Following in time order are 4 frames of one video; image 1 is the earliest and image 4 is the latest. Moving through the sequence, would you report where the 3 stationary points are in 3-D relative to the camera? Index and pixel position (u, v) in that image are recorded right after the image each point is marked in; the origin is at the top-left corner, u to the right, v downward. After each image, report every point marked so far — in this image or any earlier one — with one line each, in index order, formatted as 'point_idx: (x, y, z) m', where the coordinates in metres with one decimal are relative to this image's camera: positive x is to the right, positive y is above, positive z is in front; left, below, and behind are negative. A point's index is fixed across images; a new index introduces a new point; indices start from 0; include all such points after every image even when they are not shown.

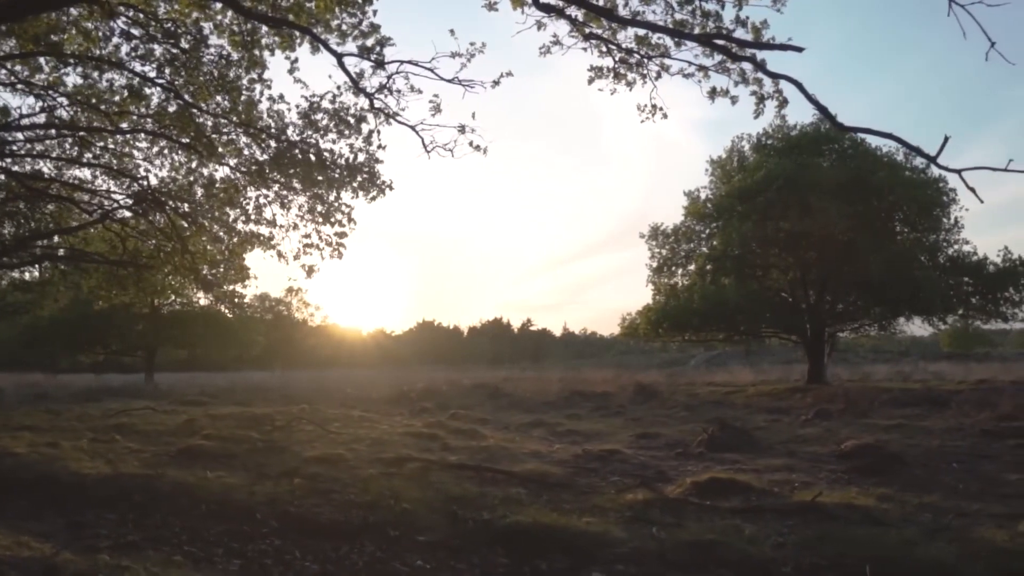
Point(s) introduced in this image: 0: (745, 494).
0: (+2.5, -2.2, +10.5) m
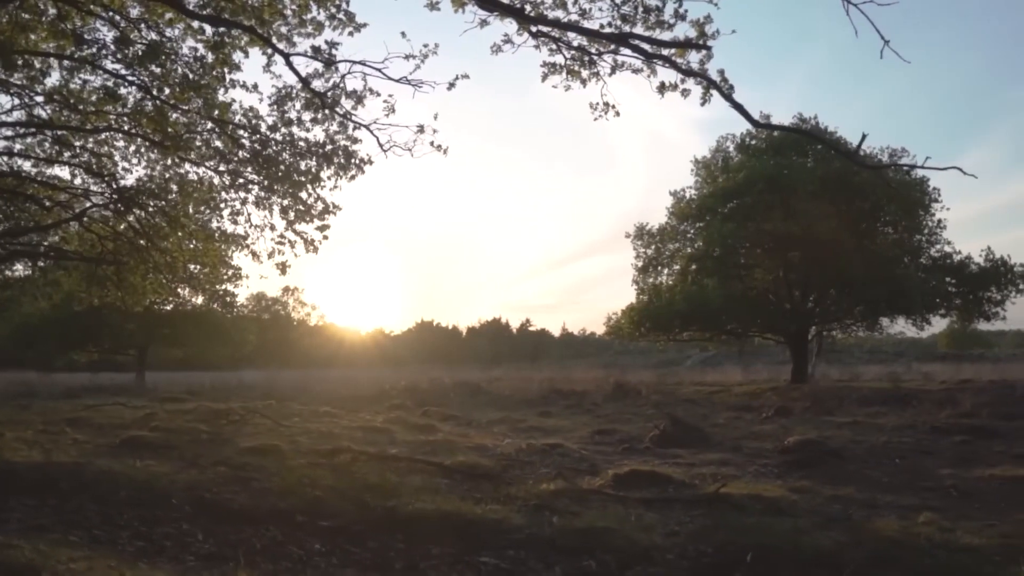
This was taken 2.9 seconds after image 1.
0: (+1.7, -2.2, +10.6) m
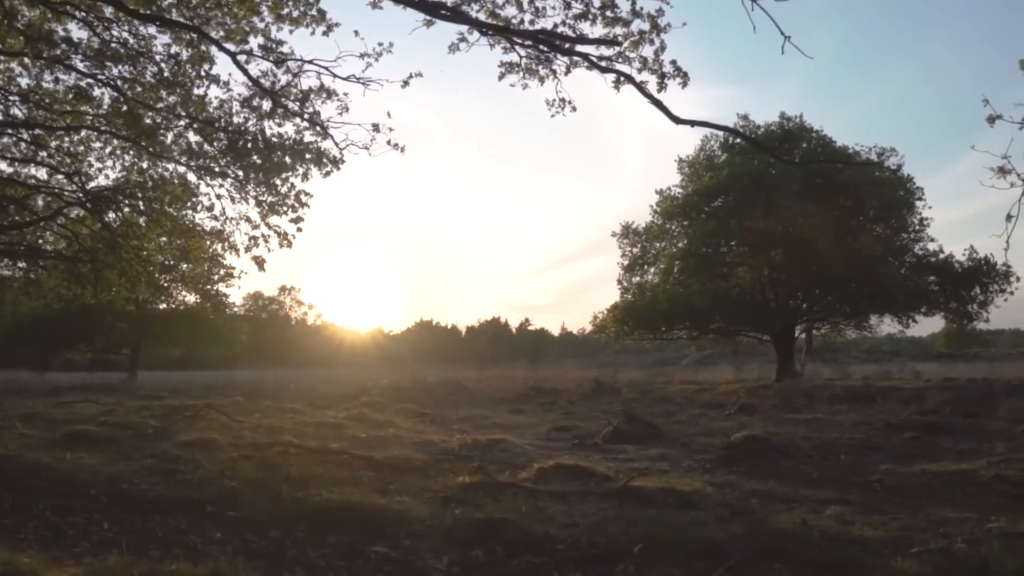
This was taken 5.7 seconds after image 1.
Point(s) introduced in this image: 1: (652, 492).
0: (+0.8, -2.1, +10.8) m
1: (+1.4, -2.1, +9.8) m
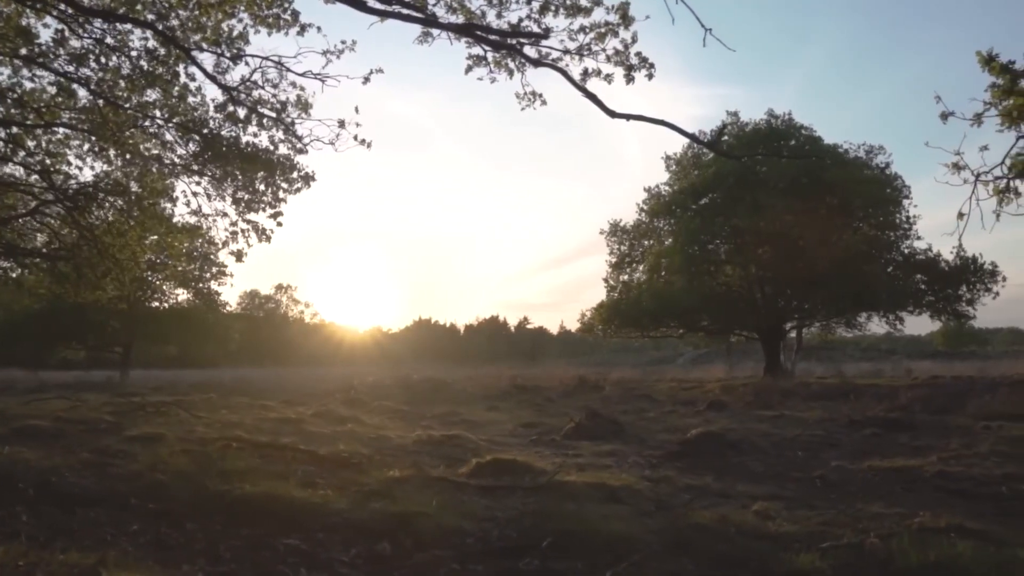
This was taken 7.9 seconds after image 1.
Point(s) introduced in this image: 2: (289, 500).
0: (+0.1, -2.1, +10.7) m
1: (+0.7, -2.0, +9.8) m
2: (-2.0, -2.0, +8.8) m
